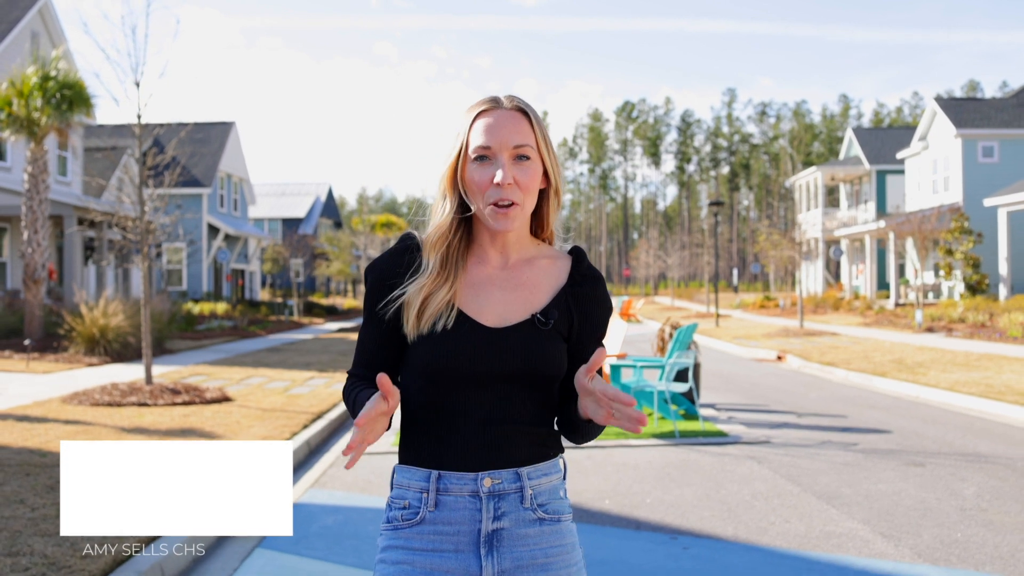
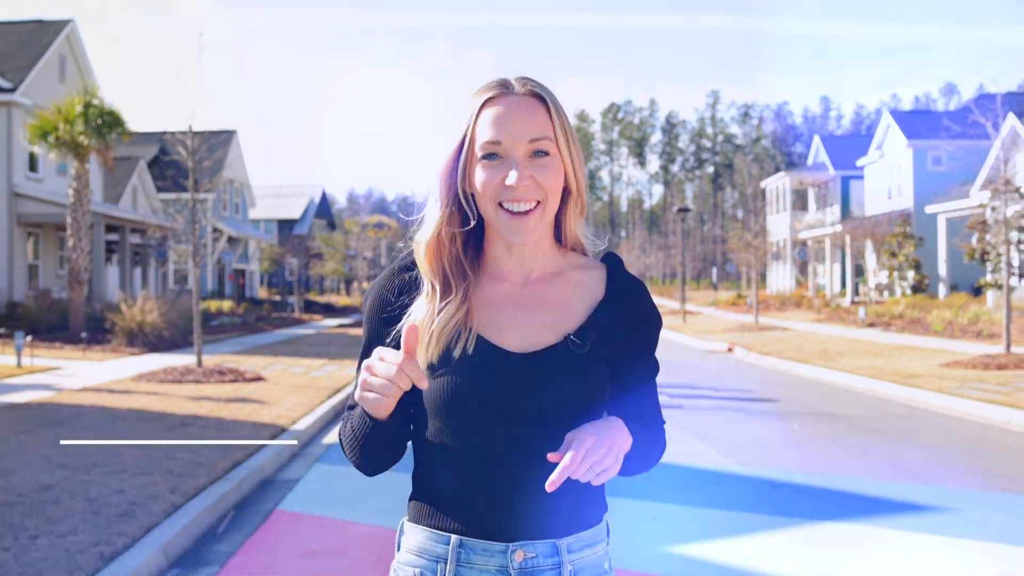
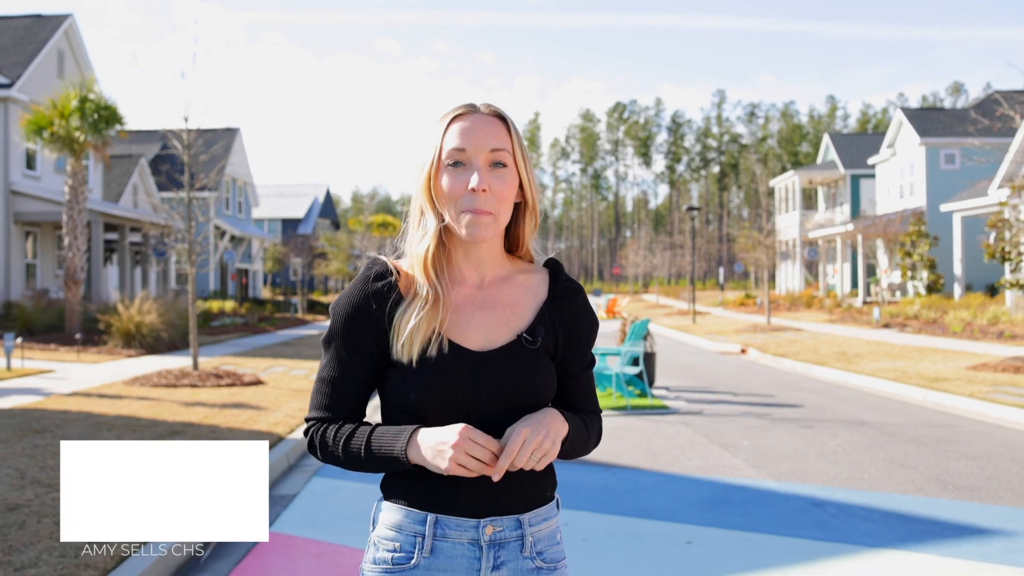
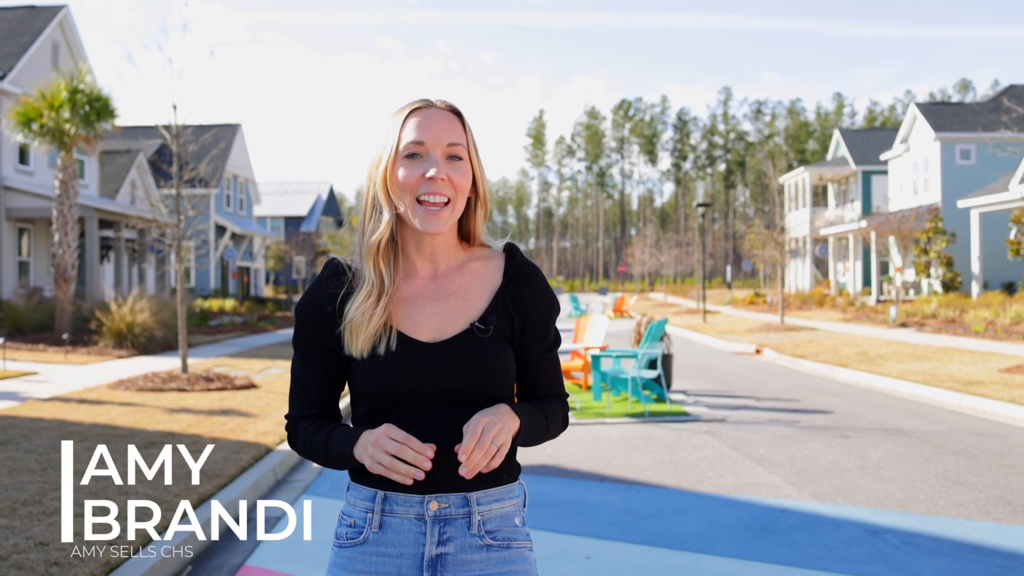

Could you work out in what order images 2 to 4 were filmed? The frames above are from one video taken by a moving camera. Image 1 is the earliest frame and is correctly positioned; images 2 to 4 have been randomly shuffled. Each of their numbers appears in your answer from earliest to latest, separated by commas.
4, 3, 2
